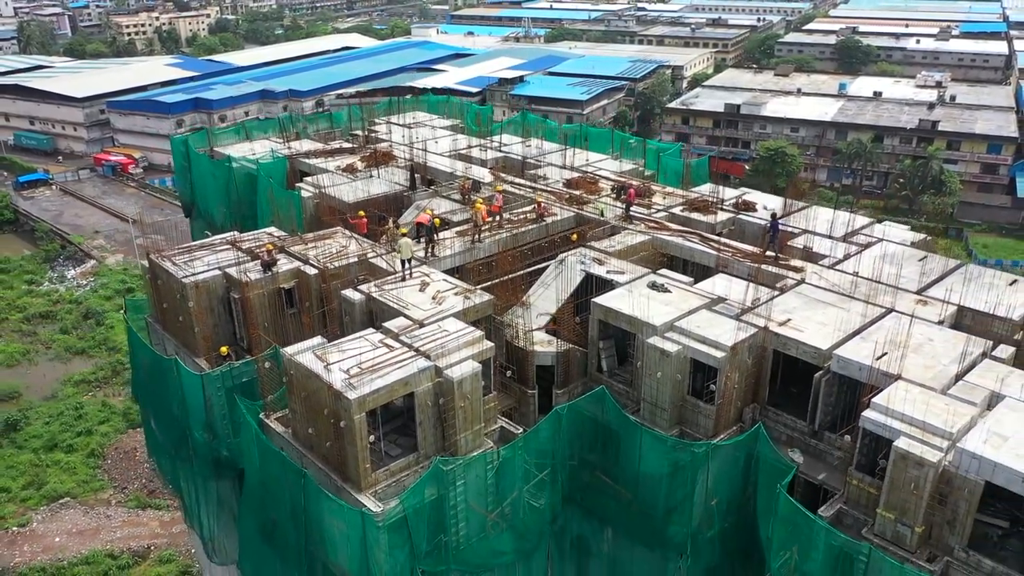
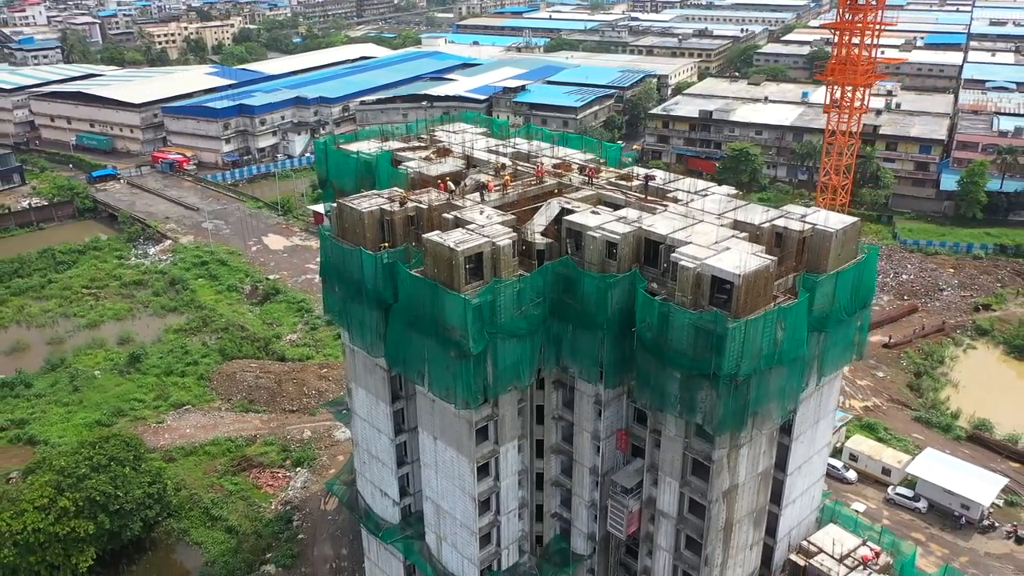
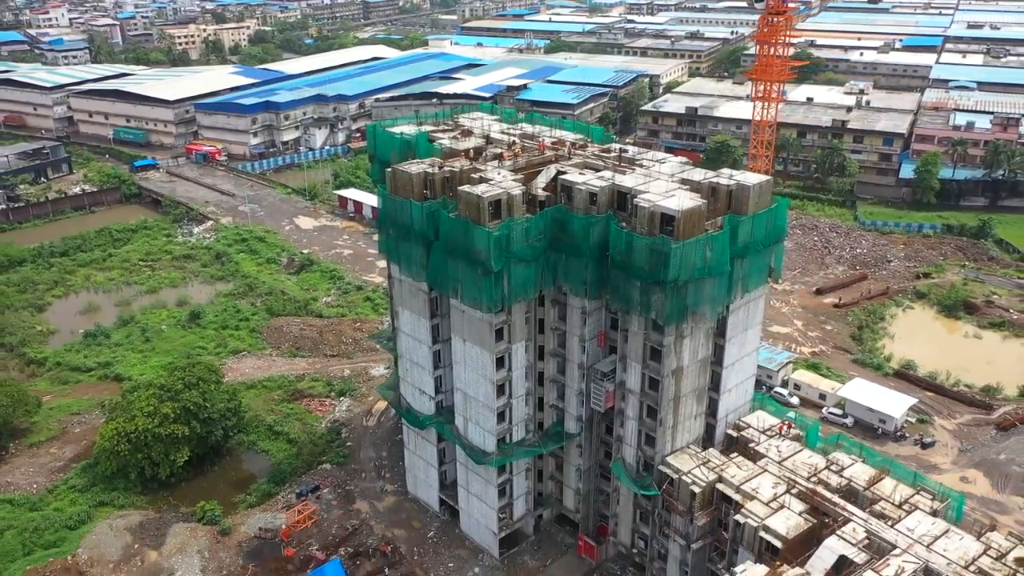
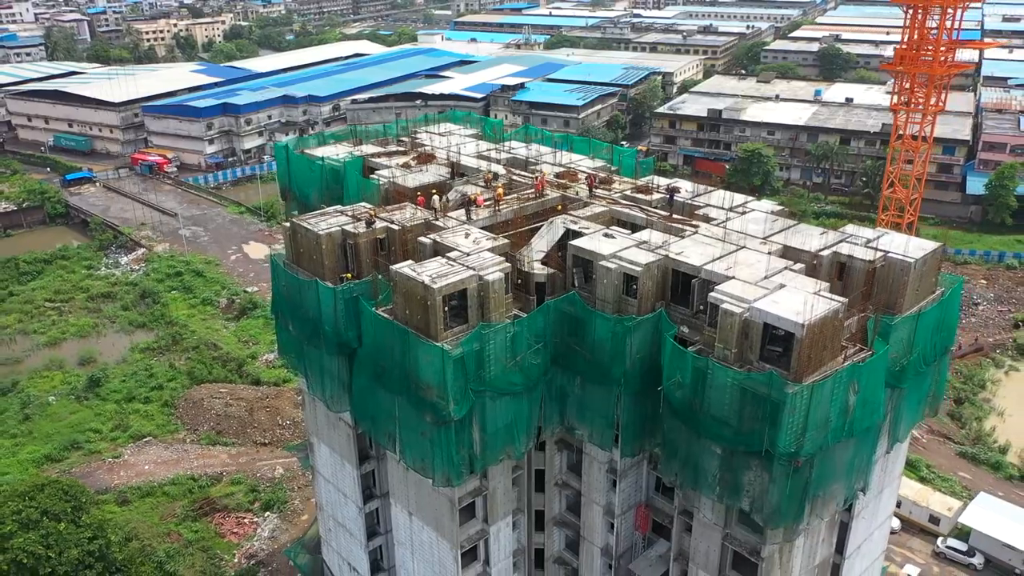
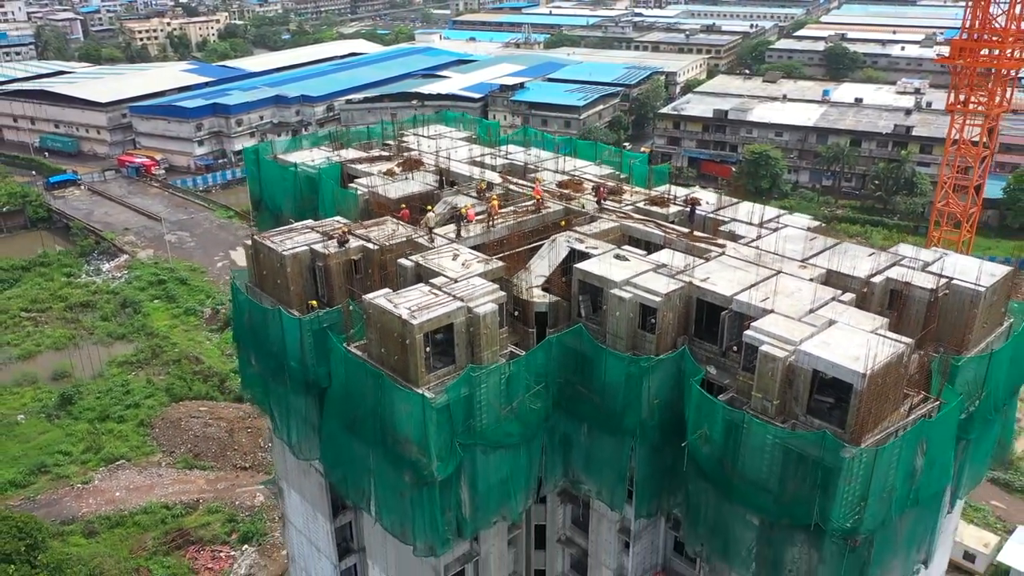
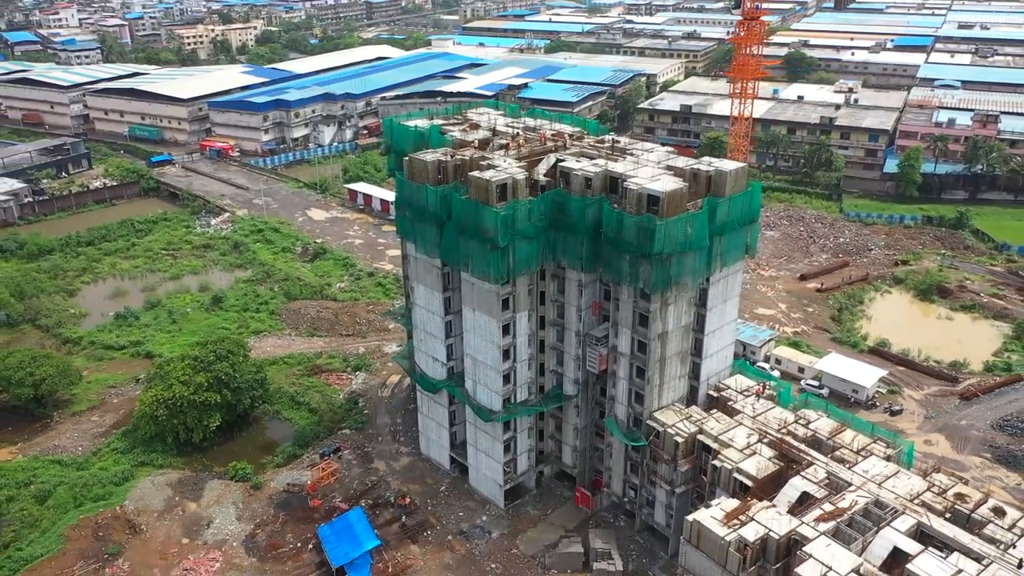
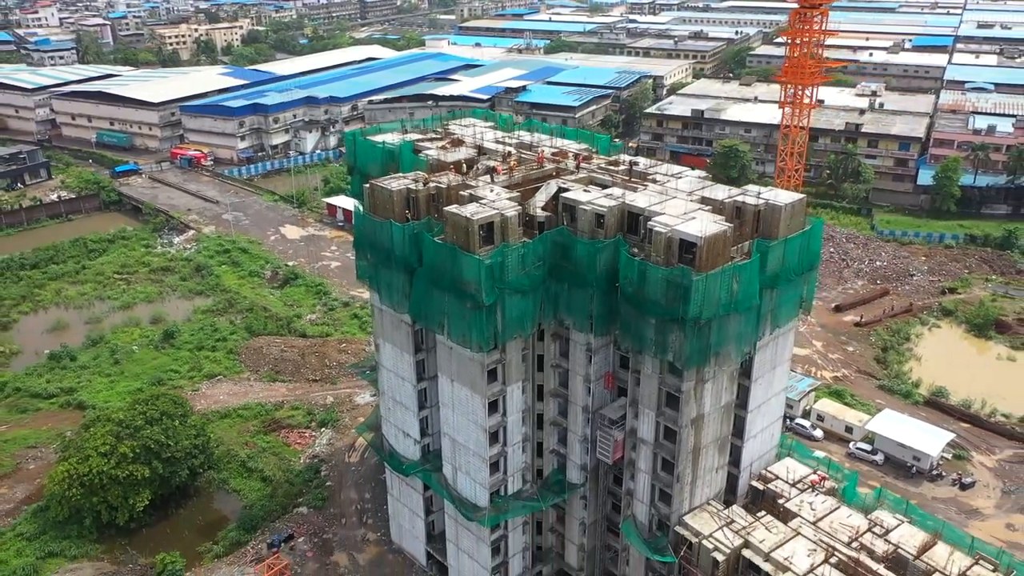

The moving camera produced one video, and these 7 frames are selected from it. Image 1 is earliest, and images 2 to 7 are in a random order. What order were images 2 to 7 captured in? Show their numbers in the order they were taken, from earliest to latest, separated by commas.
5, 4, 2, 7, 3, 6
